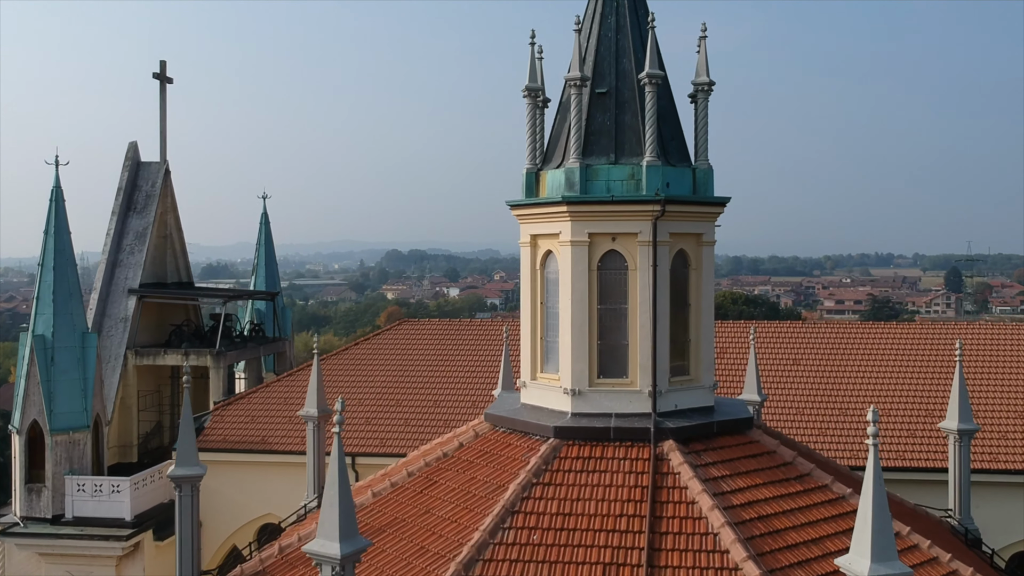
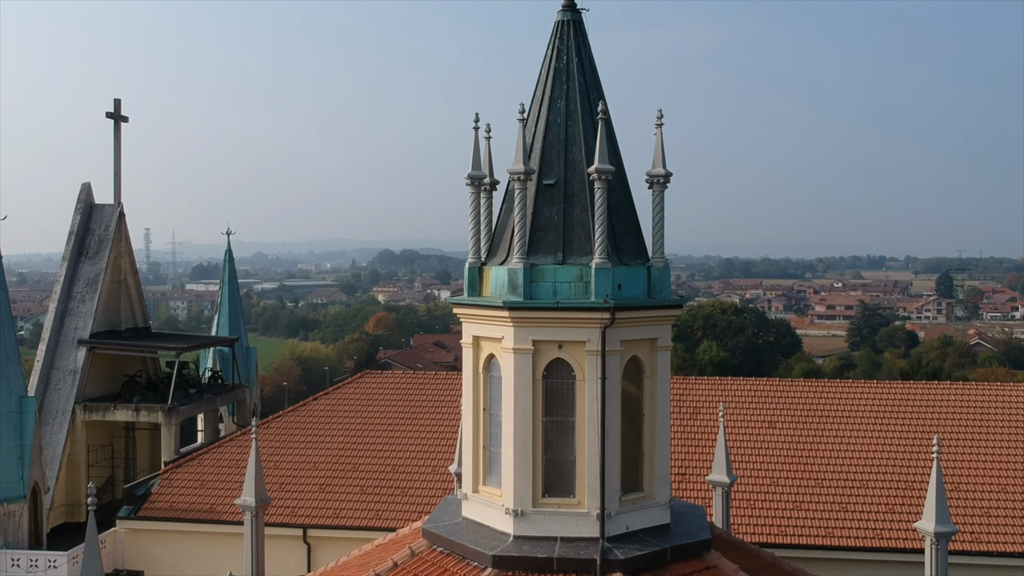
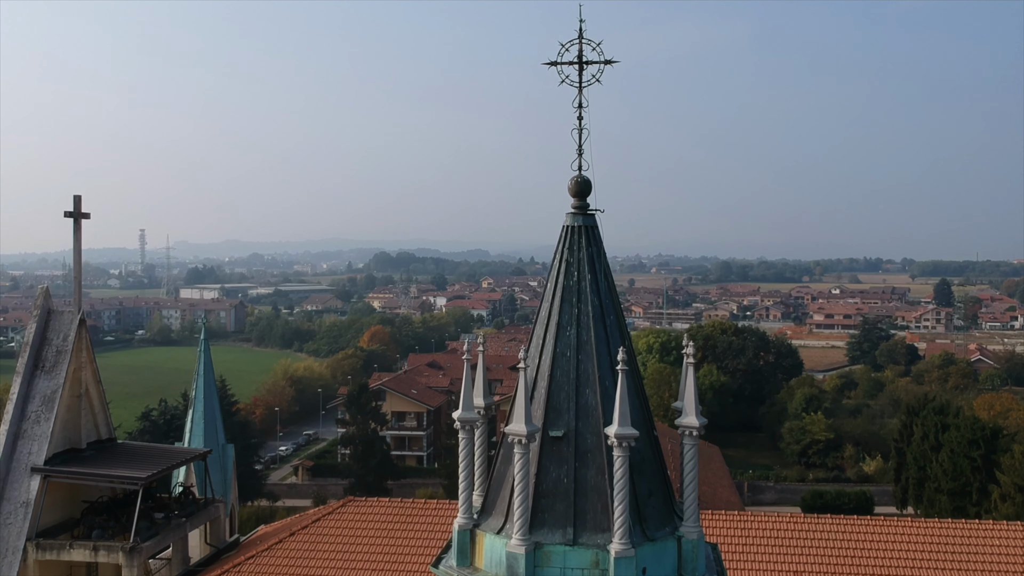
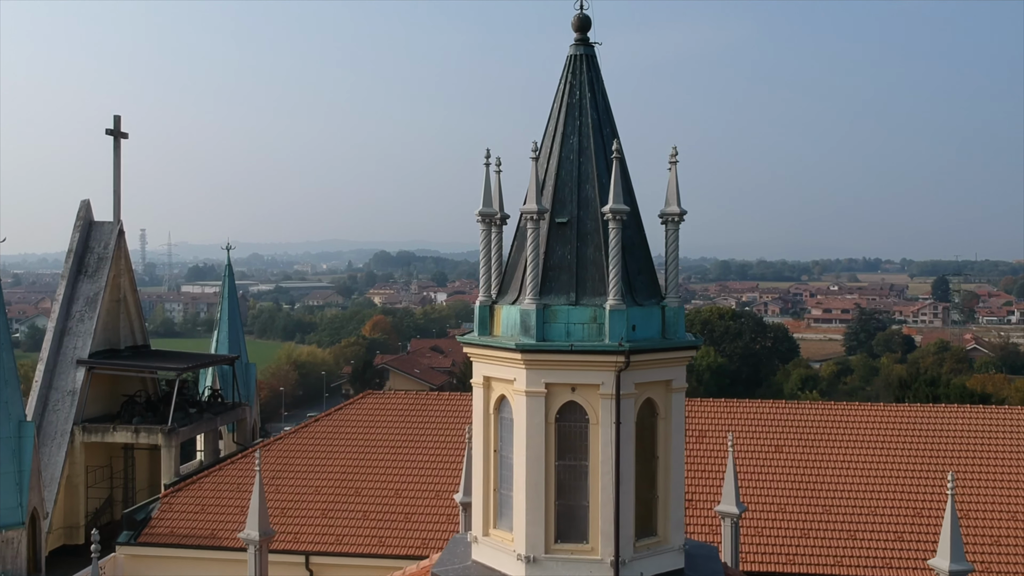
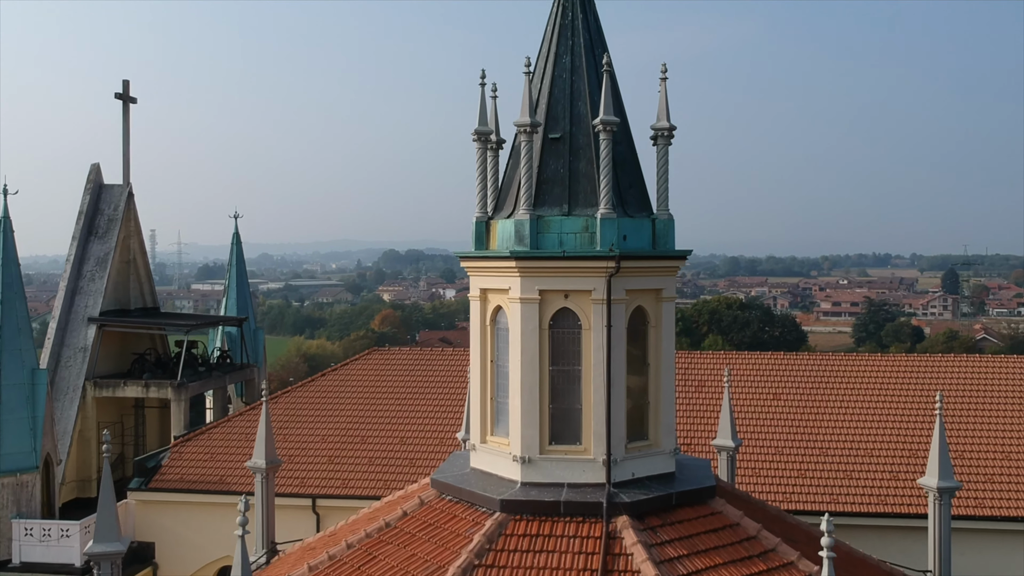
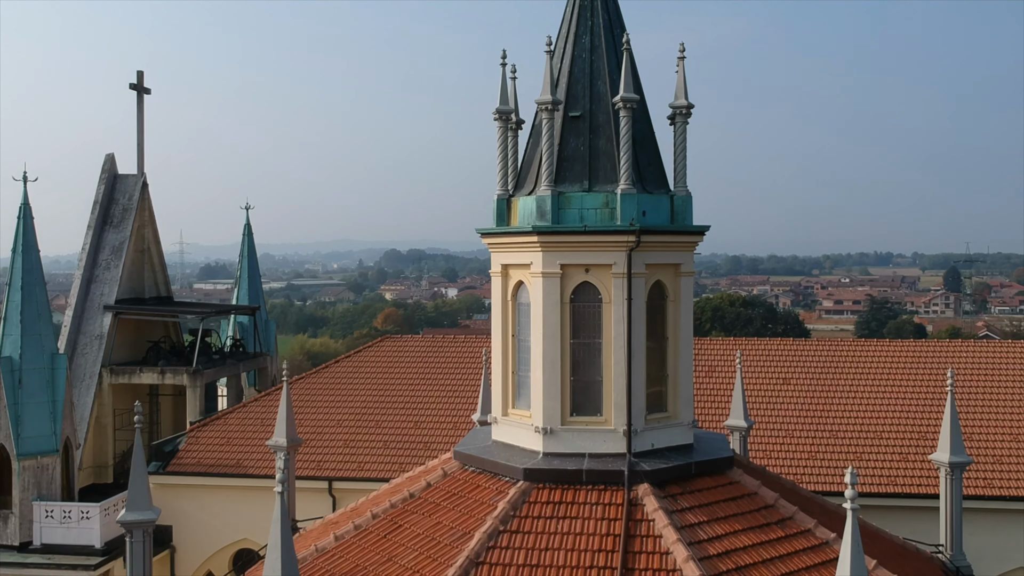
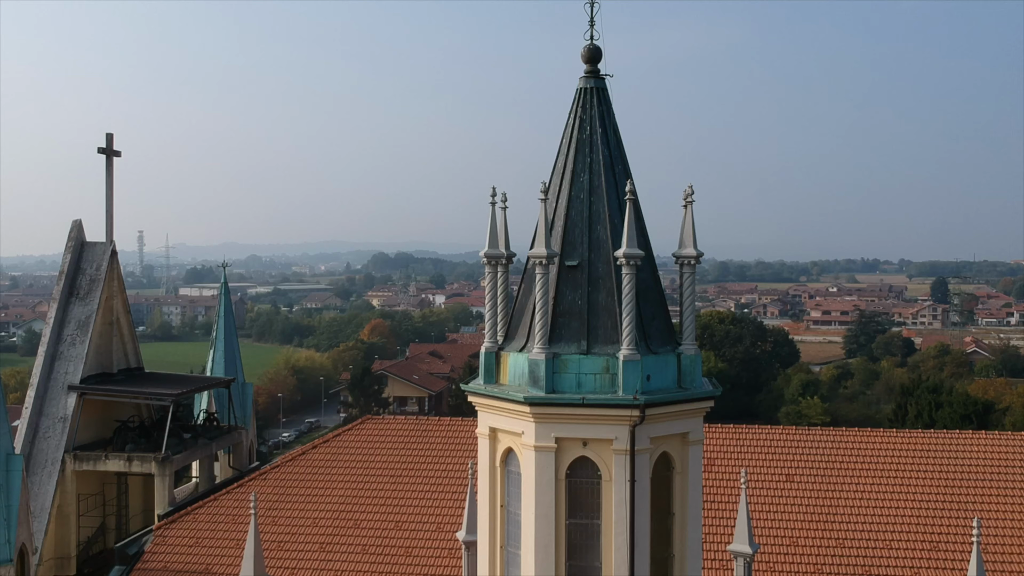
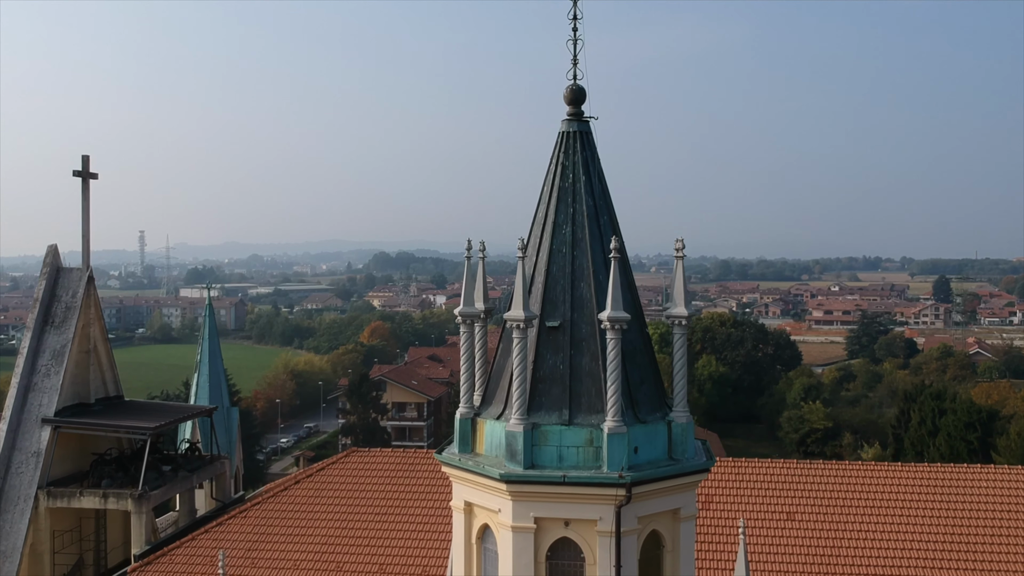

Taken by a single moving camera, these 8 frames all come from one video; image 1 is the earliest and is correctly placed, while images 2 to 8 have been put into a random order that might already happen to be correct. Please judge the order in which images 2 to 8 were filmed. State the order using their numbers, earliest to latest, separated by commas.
6, 5, 2, 4, 7, 8, 3
